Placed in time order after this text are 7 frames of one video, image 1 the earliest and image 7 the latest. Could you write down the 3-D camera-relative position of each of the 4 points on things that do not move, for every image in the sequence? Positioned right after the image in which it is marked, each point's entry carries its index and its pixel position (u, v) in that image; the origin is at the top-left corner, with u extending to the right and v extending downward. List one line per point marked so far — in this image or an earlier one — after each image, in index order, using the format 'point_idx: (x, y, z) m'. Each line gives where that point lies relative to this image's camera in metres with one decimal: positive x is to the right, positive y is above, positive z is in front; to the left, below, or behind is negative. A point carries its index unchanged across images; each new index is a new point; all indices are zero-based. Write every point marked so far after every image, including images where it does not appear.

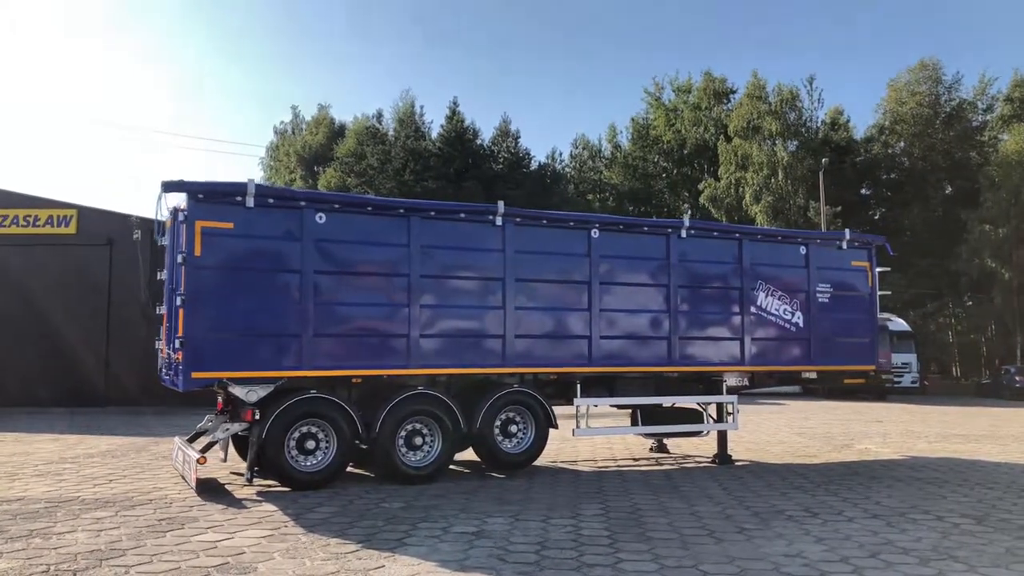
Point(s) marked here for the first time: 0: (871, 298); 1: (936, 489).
0: (+5.8, -0.2, +12.3) m
1: (+4.8, -2.3, +8.7) m
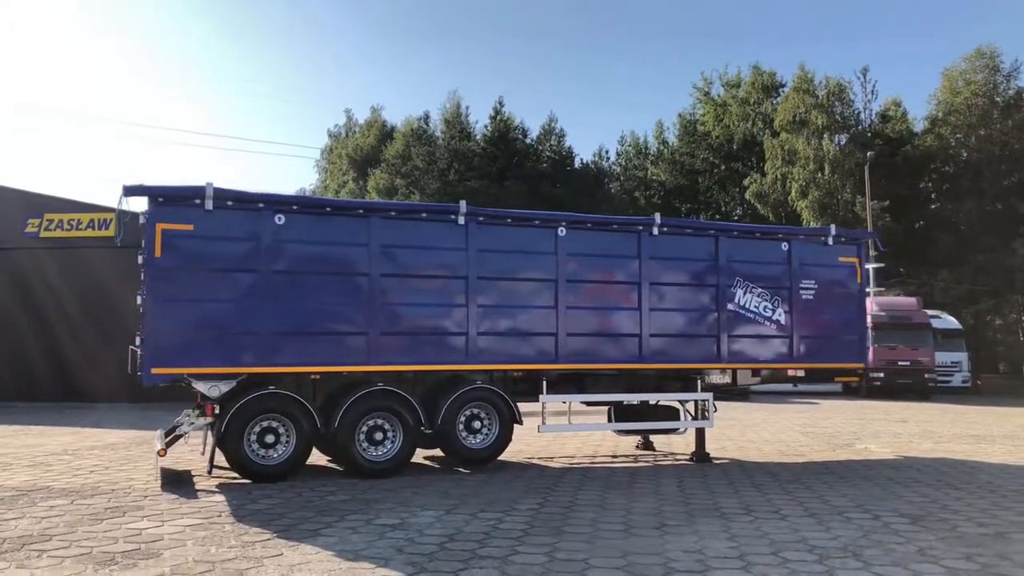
0: (+5.5, -0.1, +12.0) m
1: (+4.3, -2.2, +8.5) m
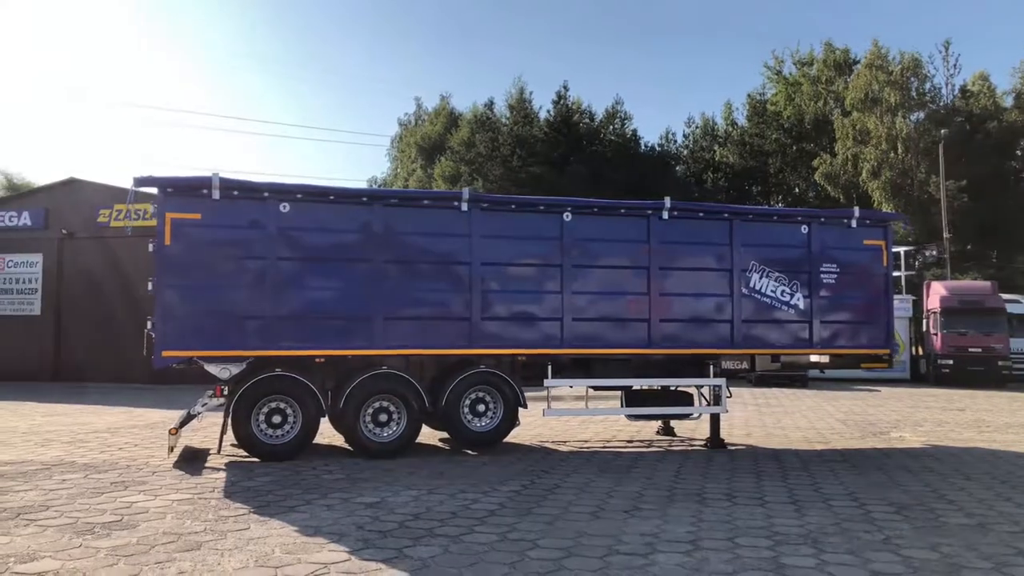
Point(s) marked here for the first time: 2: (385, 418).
0: (+5.7, +0.2, +11.6) m
1: (+4.2, -2.1, +8.2) m
2: (-1.6, -1.6, +9.7) m
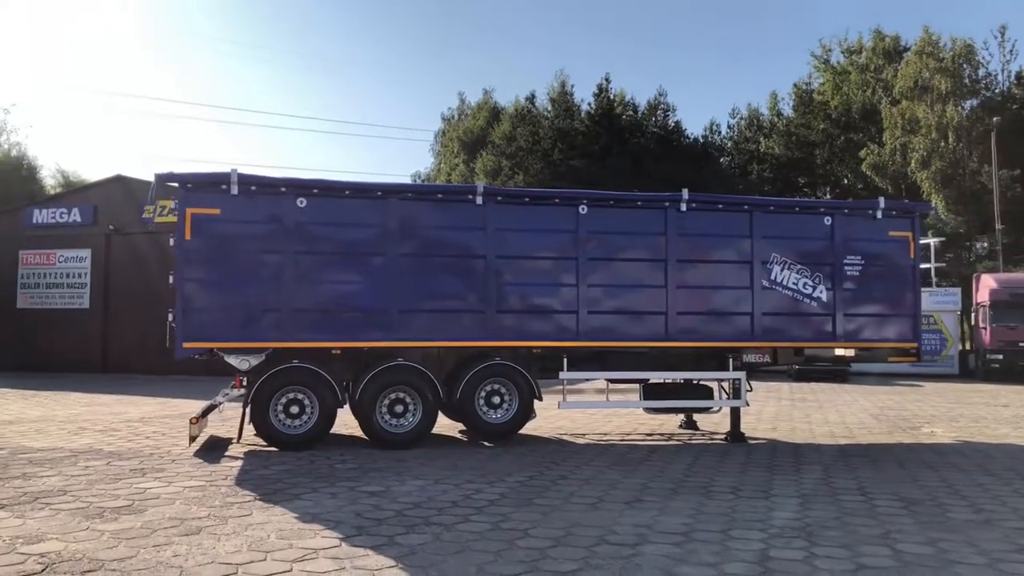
0: (+6.0, +0.3, +11.4) m
1: (+4.3, -2.0, +8.1) m
2: (-1.4, -1.6, +9.8) m
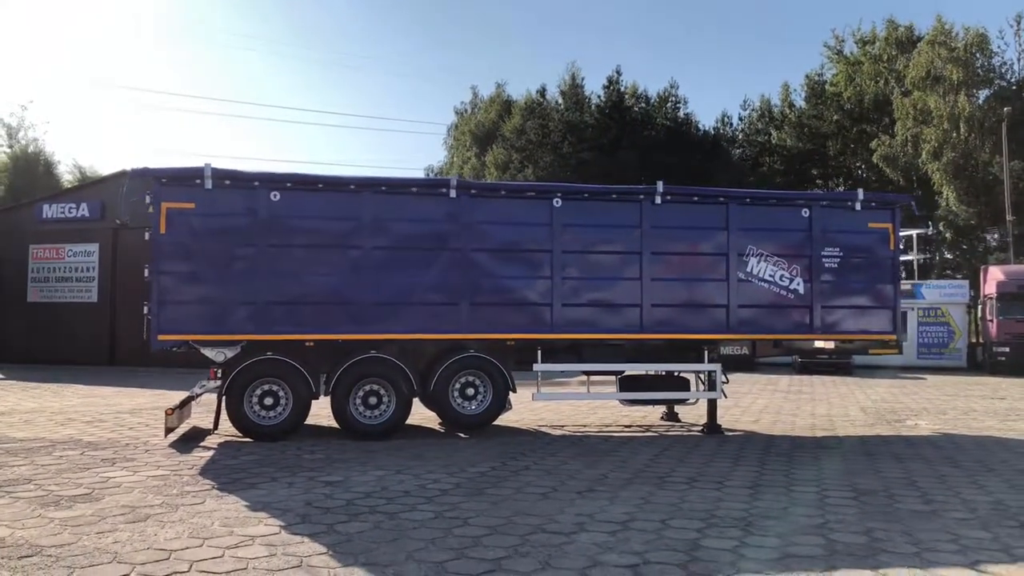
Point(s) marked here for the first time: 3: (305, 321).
0: (+5.6, +0.4, +11.3) m
1: (+3.9, -1.9, +8.1) m
2: (-1.8, -1.5, +9.9) m
3: (-2.6, -0.4, +9.7) m
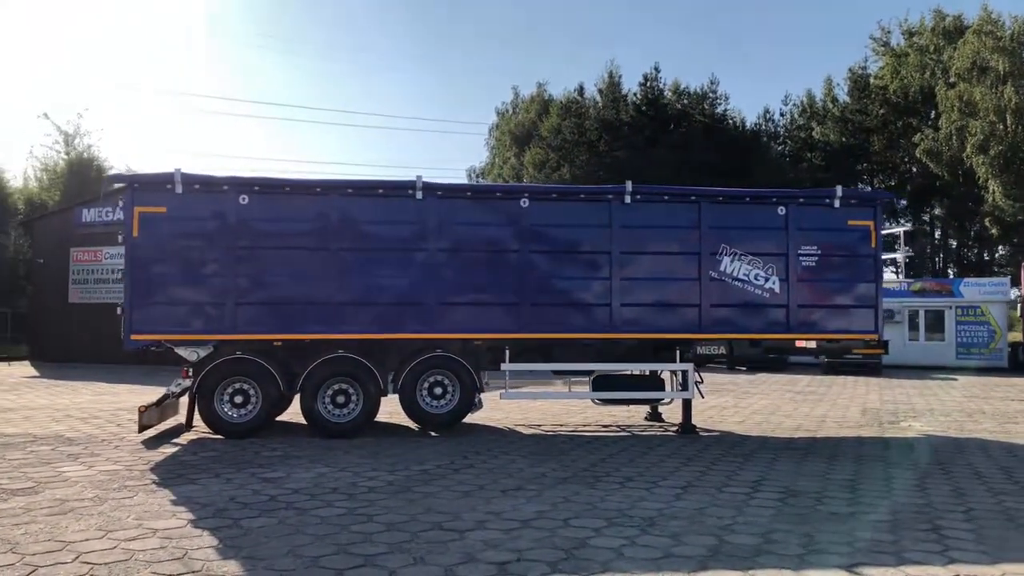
0: (+5.2, +0.4, +11.1) m
1: (+3.4, -1.9, +8.0) m
2: (-2.2, -1.5, +10.1) m
3: (-3.1, -0.4, +9.9) m
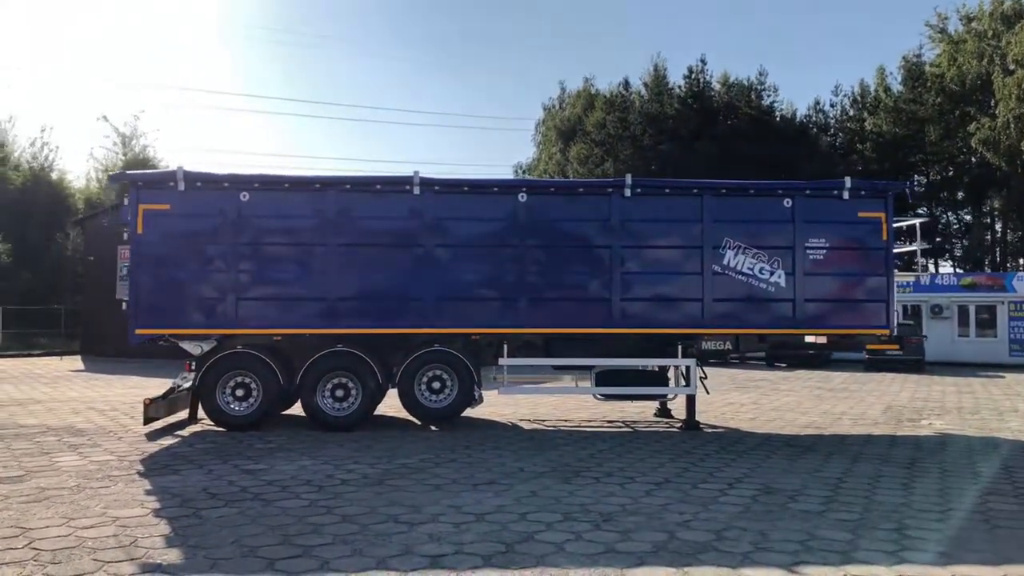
0: (+5.3, +0.5, +10.8) m
1: (+3.2, -1.8, +7.8) m
2: (-2.2, -1.4, +10.3) m
3: (-3.1, -0.4, +10.1) m
